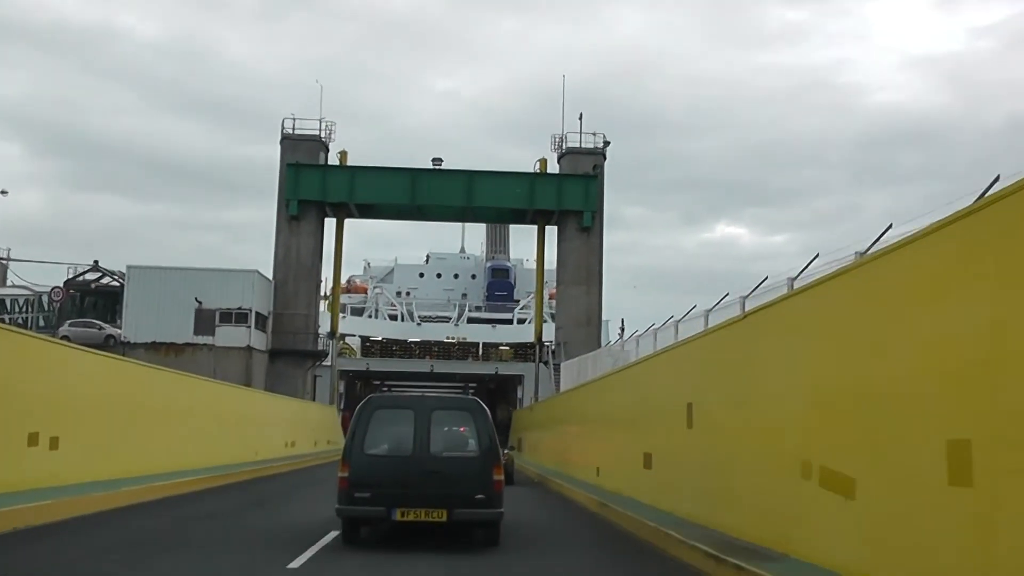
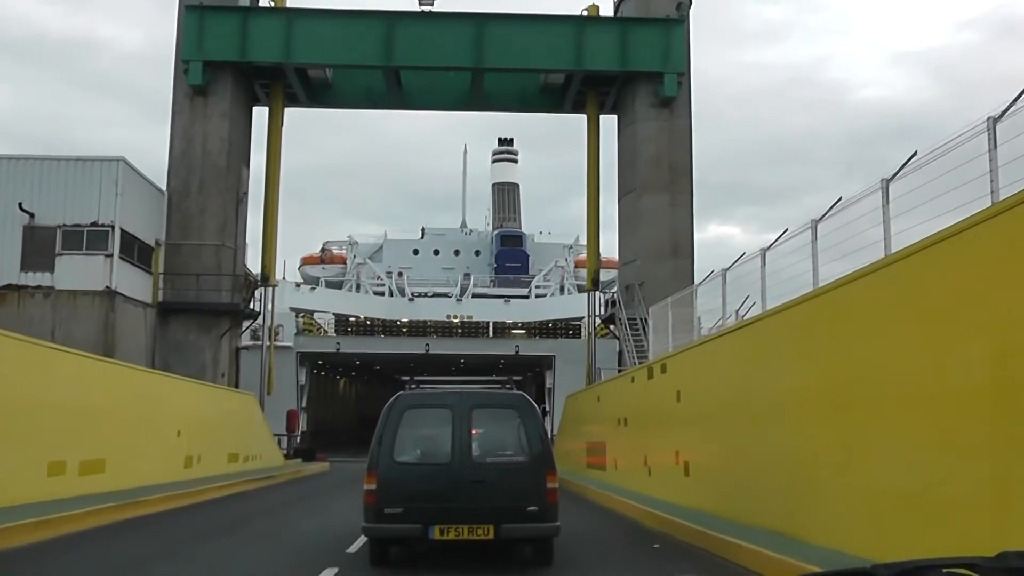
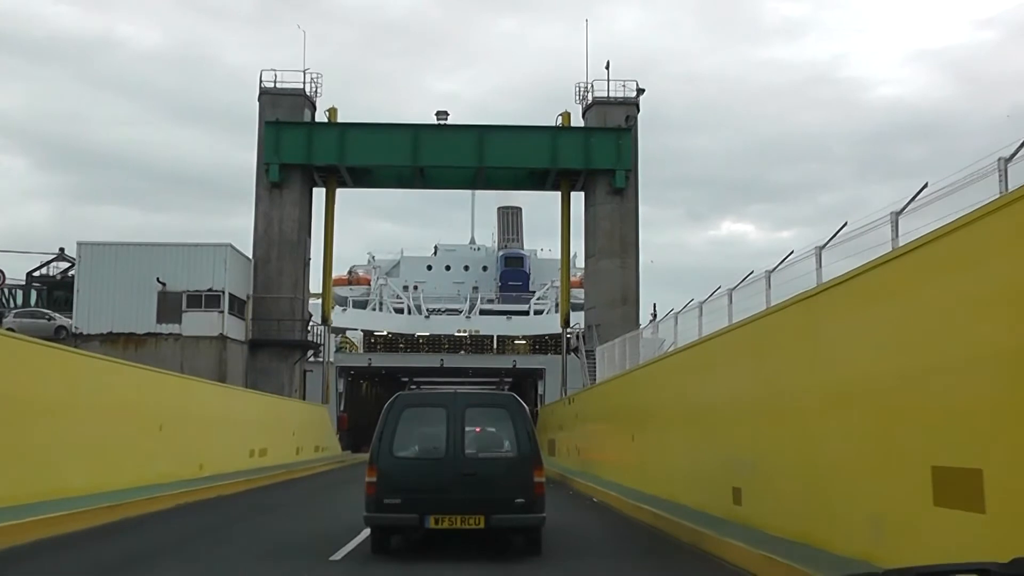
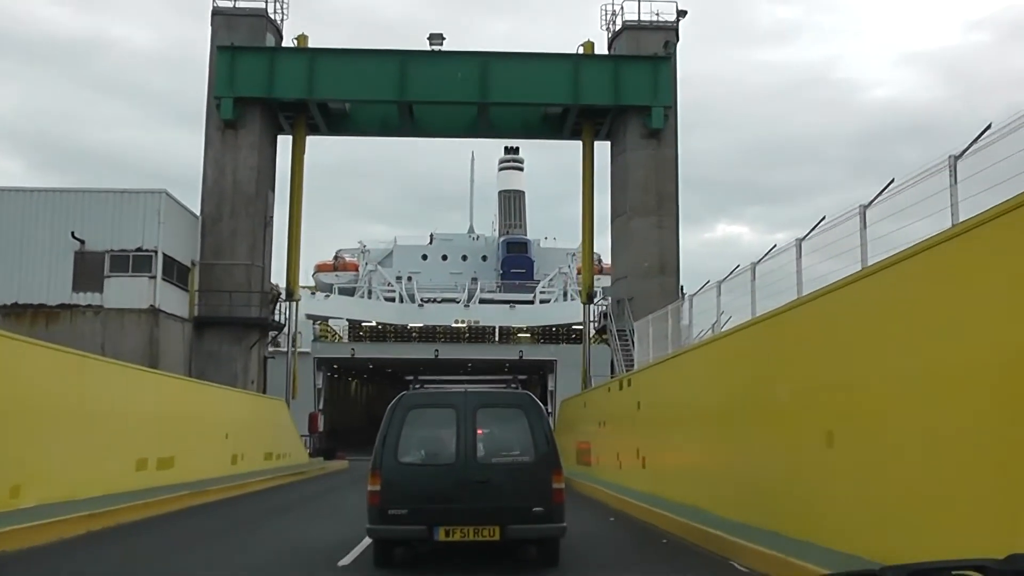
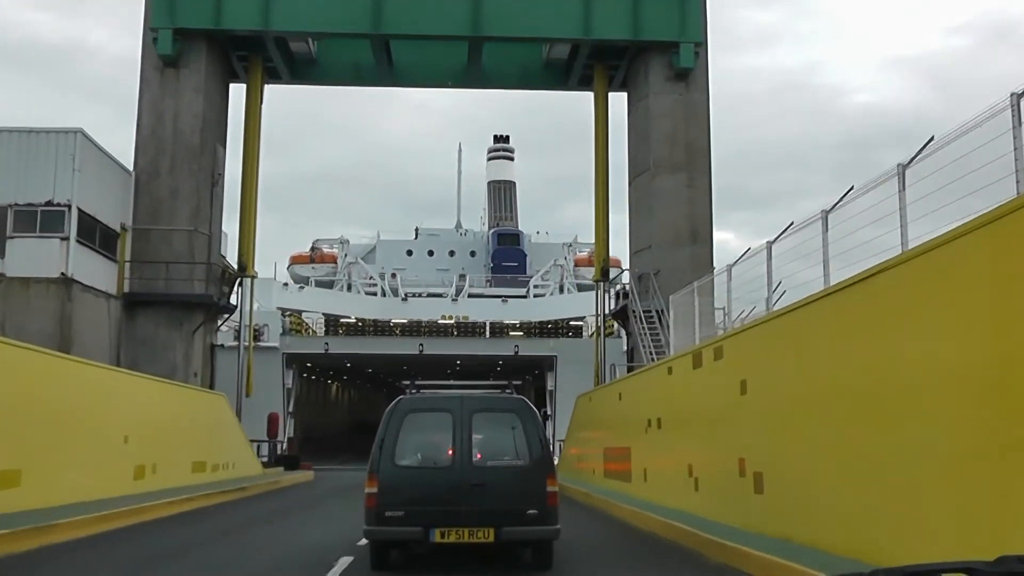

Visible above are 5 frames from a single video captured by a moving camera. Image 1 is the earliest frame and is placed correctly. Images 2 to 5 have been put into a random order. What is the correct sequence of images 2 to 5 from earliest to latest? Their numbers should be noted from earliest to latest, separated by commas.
3, 4, 2, 5
